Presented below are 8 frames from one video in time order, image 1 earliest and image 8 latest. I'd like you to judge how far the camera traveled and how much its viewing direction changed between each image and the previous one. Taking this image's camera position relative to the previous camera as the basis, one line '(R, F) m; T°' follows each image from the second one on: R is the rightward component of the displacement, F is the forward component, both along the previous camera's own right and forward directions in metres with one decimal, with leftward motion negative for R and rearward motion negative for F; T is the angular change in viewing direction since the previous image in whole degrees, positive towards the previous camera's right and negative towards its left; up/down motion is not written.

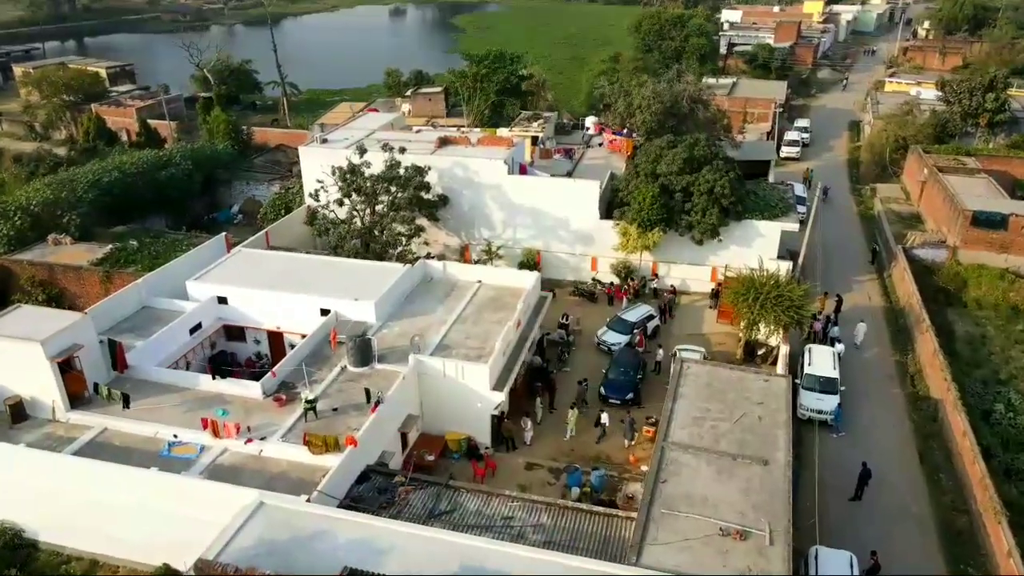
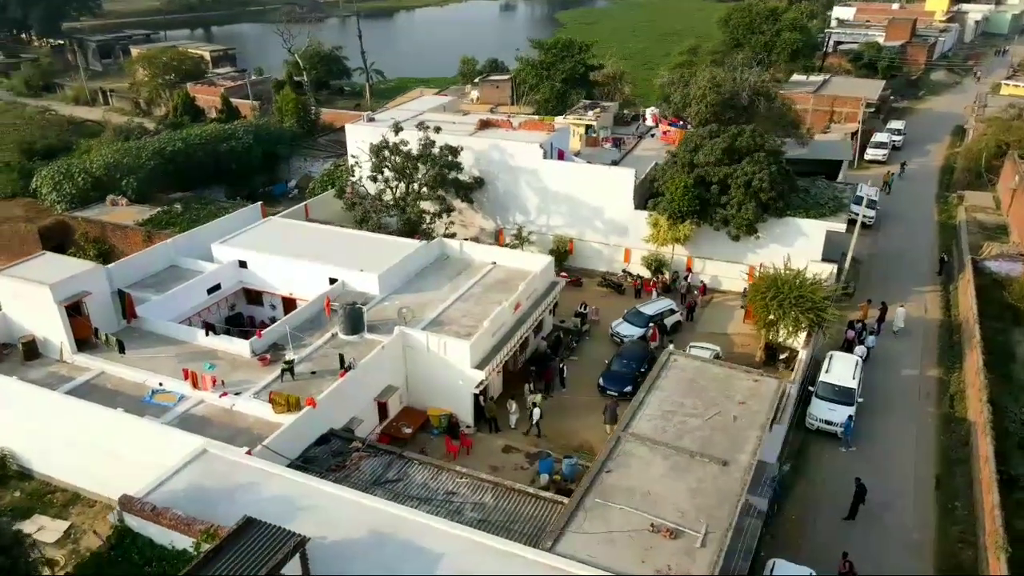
(+3.2, +0.7) m; -8°
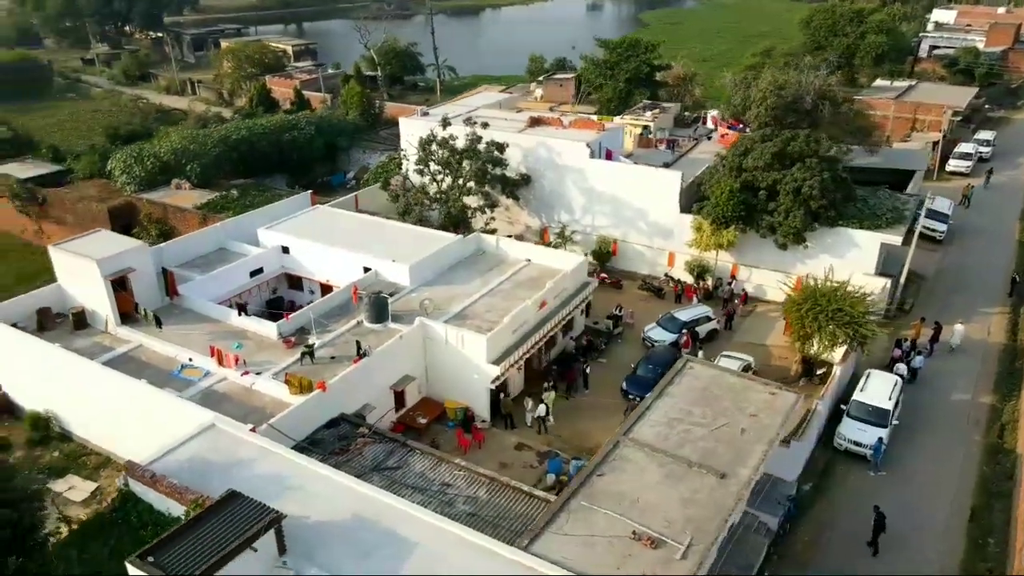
(+1.6, +0.1) m; -6°
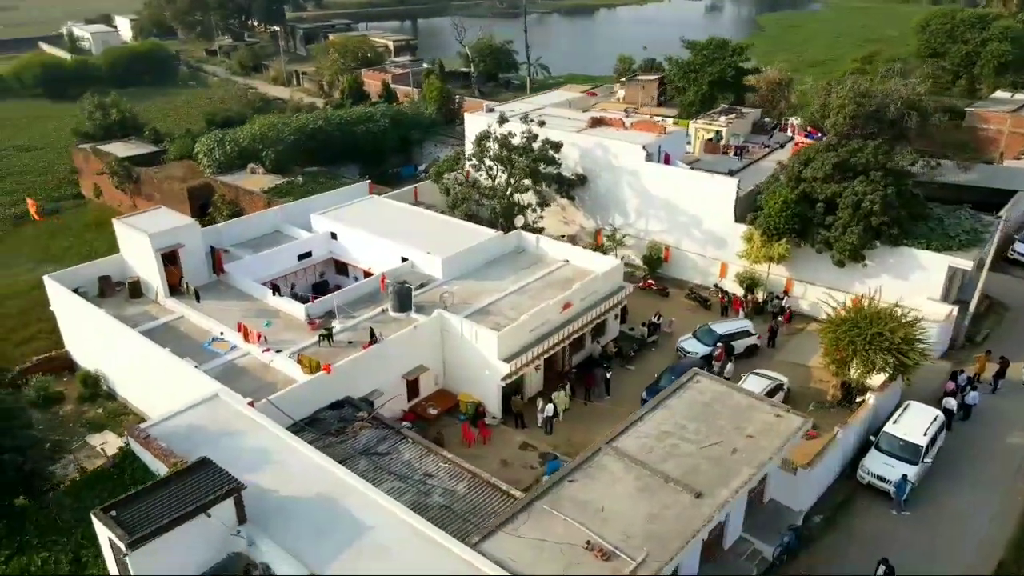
(+2.5, +0.2) m; -8°
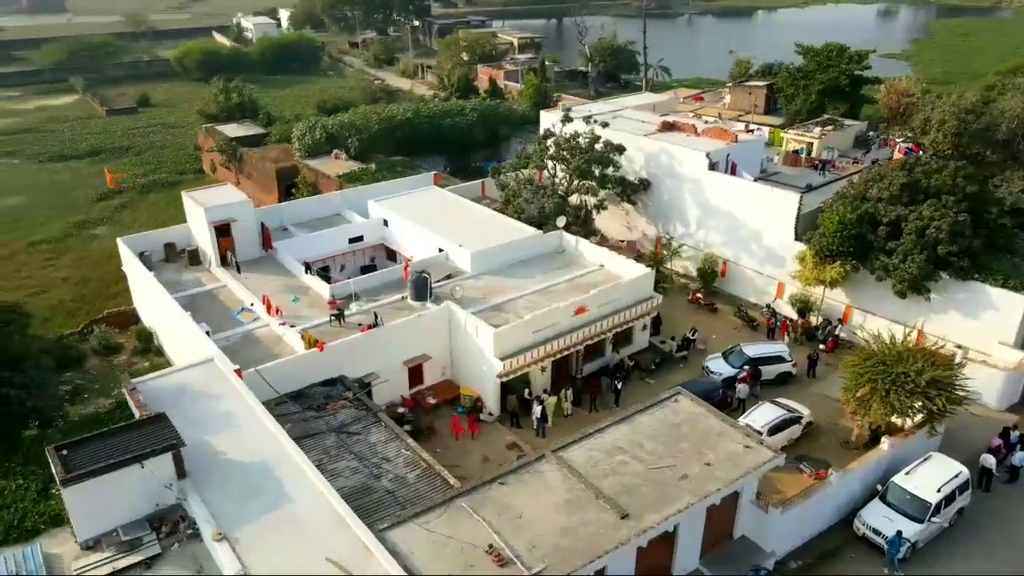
(+3.8, +0.4) m; -11°
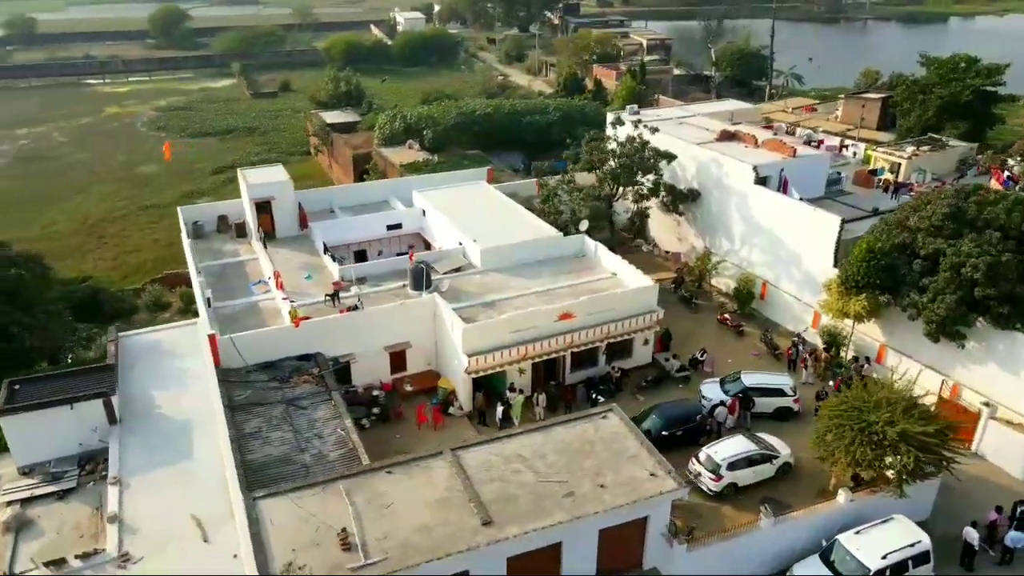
(+4.9, +0.6) m; -12°
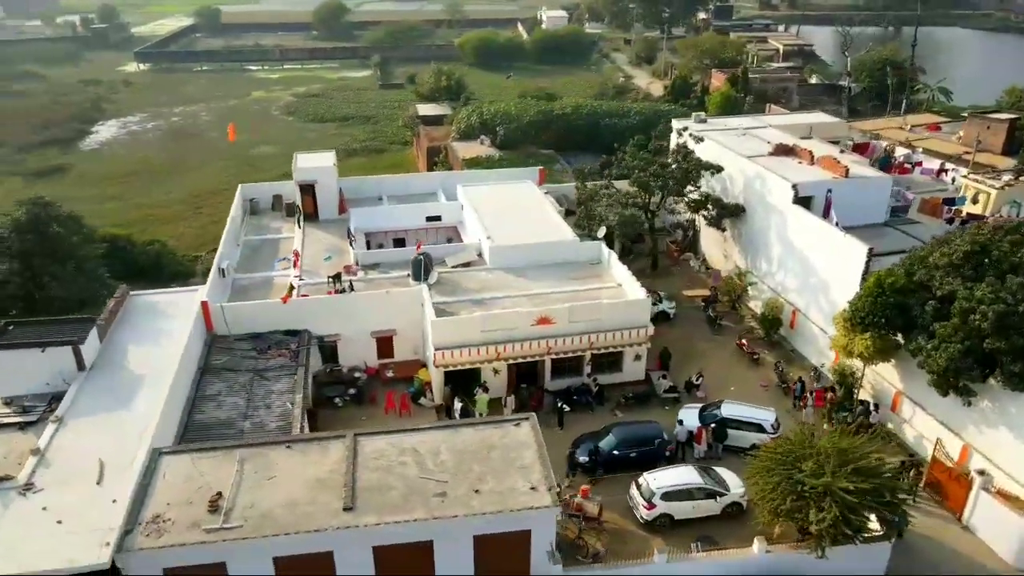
(+5.0, +0.6) m; -12°
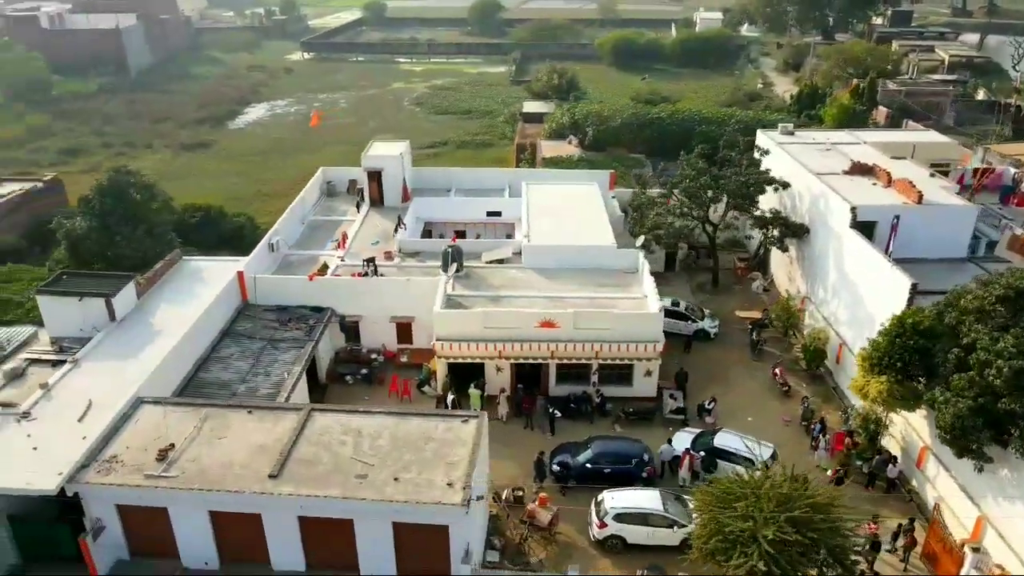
(+4.2, +0.5) m; -12°
